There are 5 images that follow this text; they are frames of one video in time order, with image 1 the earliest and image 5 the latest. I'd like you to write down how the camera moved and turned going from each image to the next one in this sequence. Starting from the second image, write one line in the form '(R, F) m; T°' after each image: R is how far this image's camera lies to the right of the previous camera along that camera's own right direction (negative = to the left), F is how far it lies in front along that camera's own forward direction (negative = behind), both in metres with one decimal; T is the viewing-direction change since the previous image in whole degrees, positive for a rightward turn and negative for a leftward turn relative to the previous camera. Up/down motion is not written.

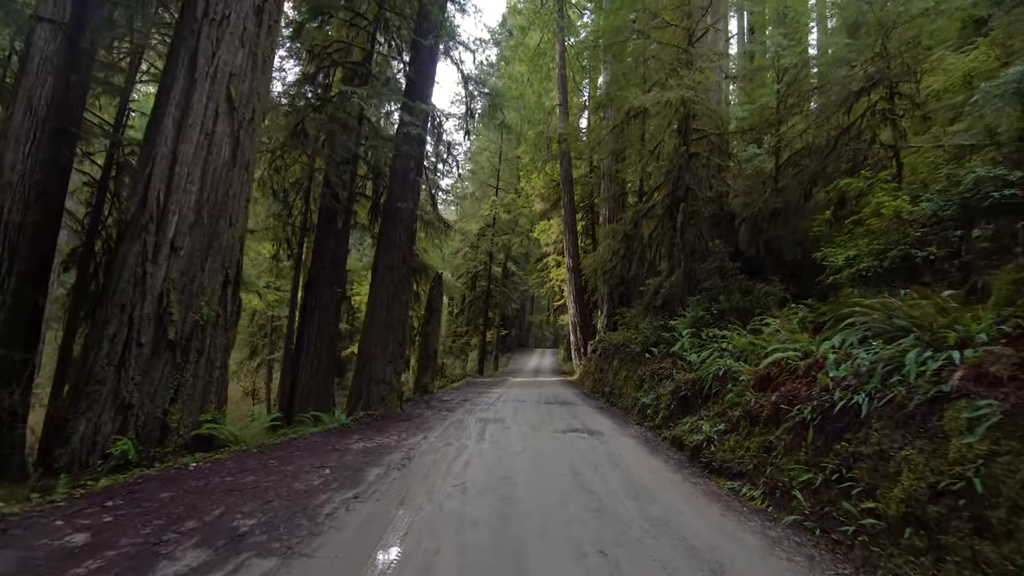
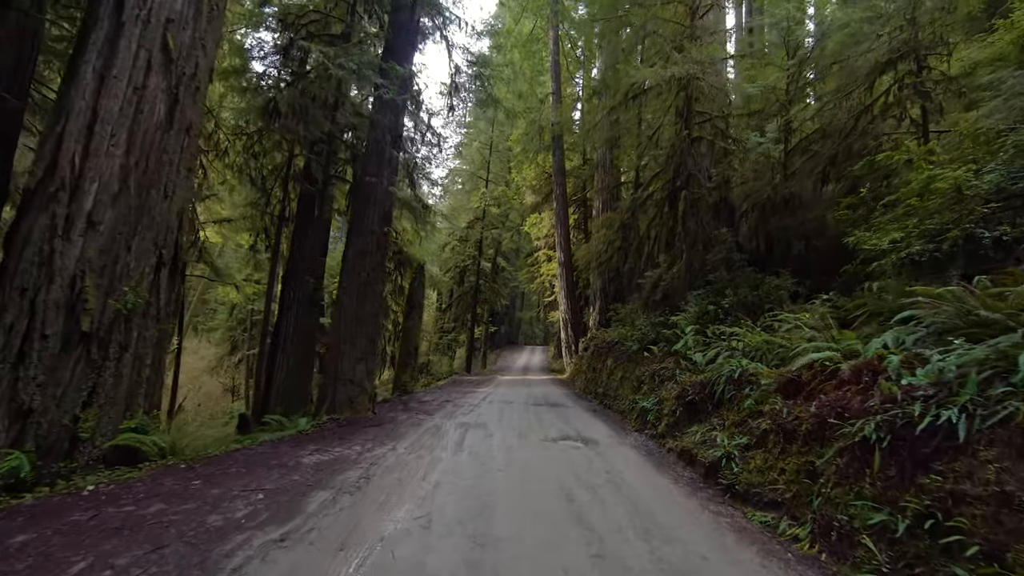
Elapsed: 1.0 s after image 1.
(+0.1, +0.9) m; +1°
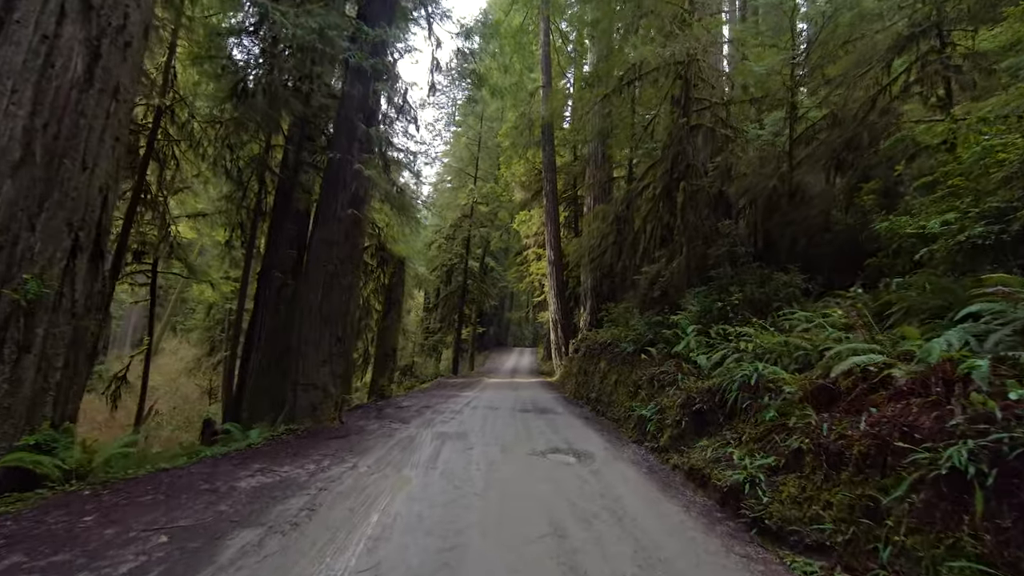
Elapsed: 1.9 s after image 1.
(+0.1, +0.8) m; +1°
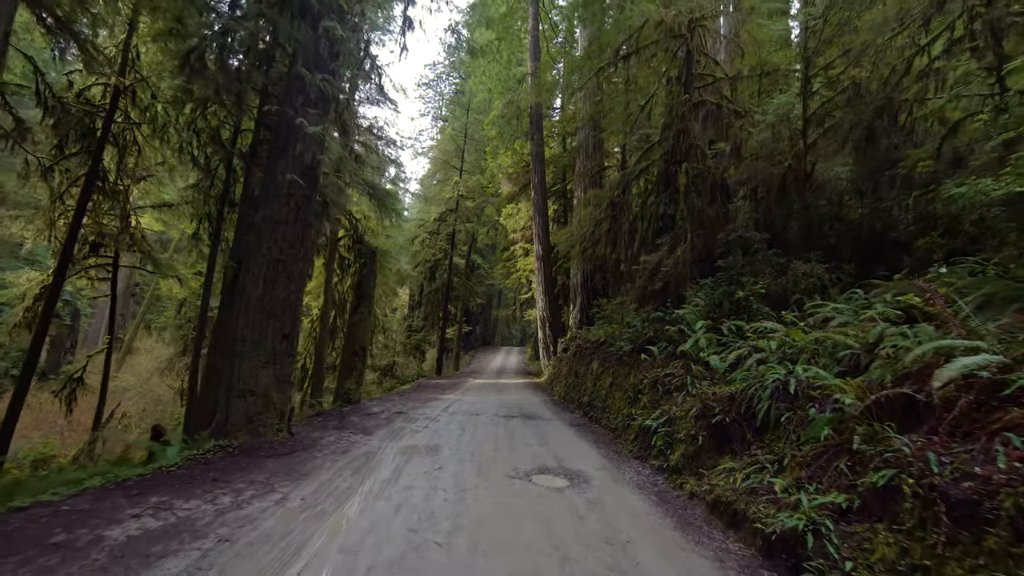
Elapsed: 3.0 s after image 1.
(+0.1, +1.0) m; +1°
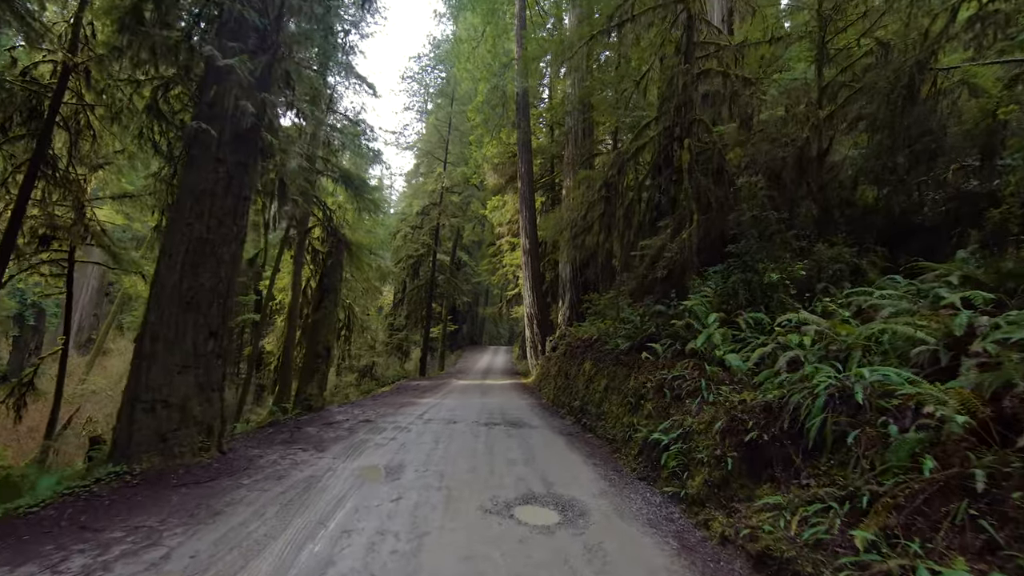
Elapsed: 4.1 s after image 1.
(+0.1, +1.0) m; +1°
